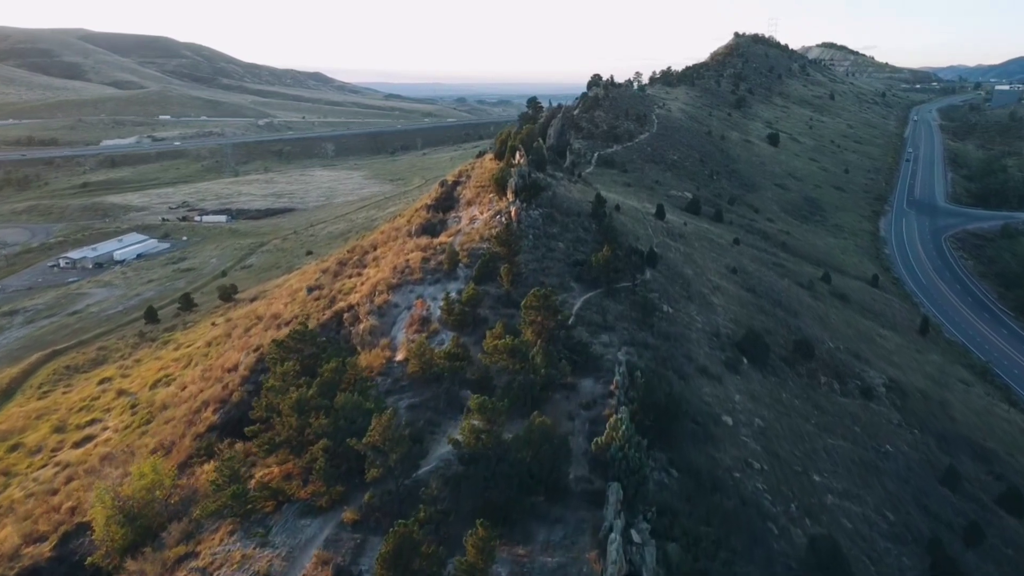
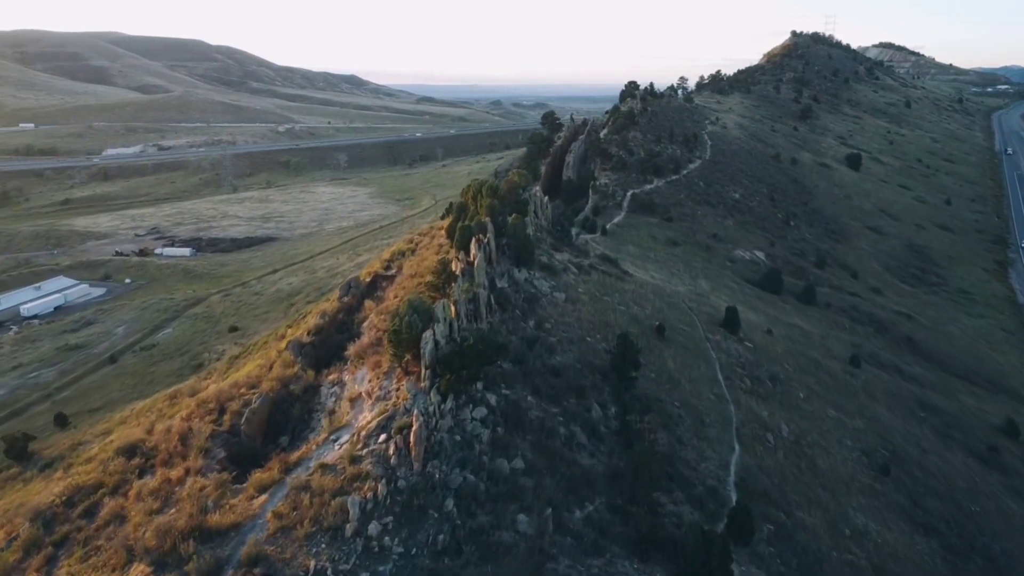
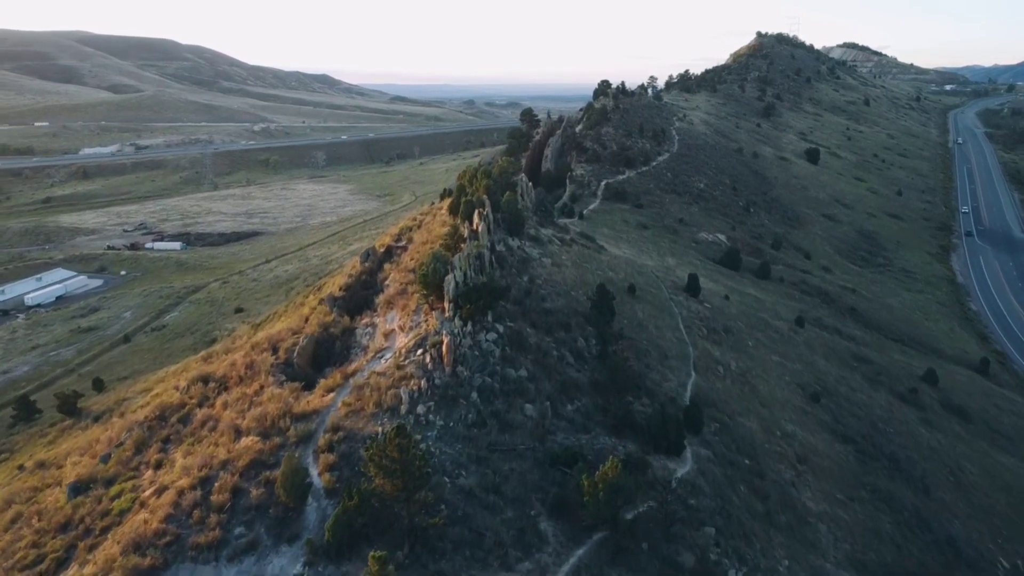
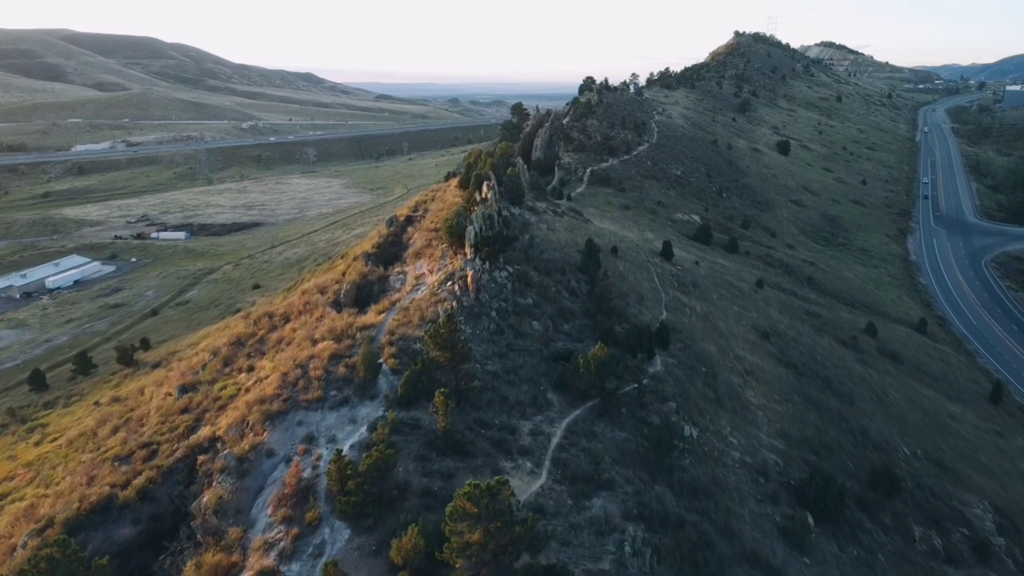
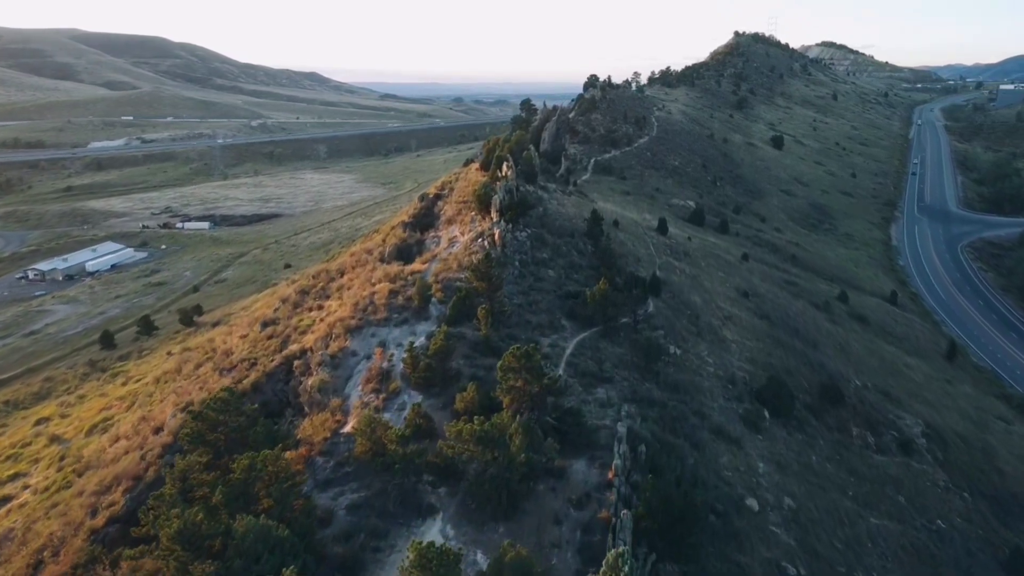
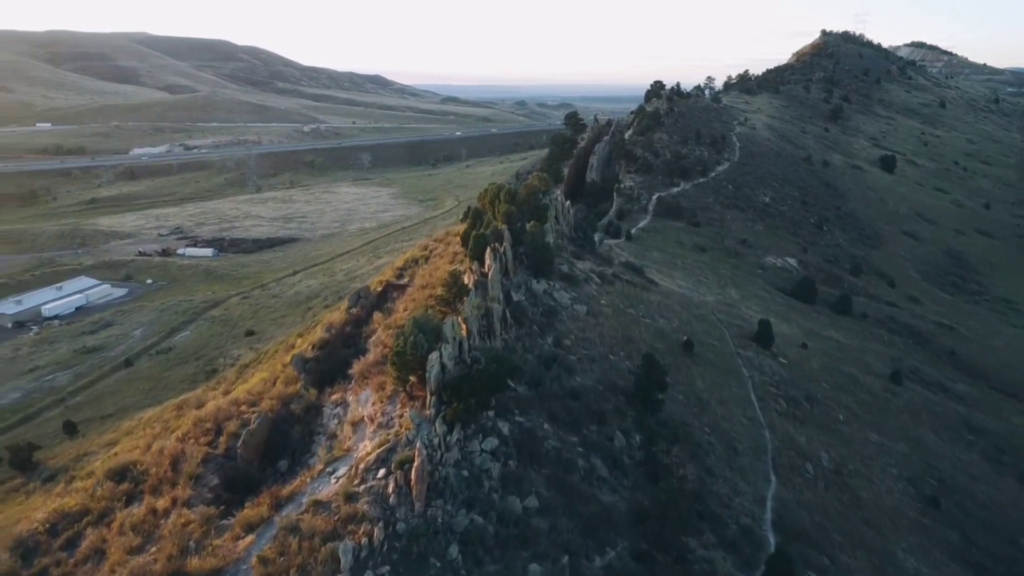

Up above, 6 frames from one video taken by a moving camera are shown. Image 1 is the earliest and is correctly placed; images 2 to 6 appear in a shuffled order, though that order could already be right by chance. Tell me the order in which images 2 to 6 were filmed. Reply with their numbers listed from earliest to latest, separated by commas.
5, 4, 3, 2, 6
